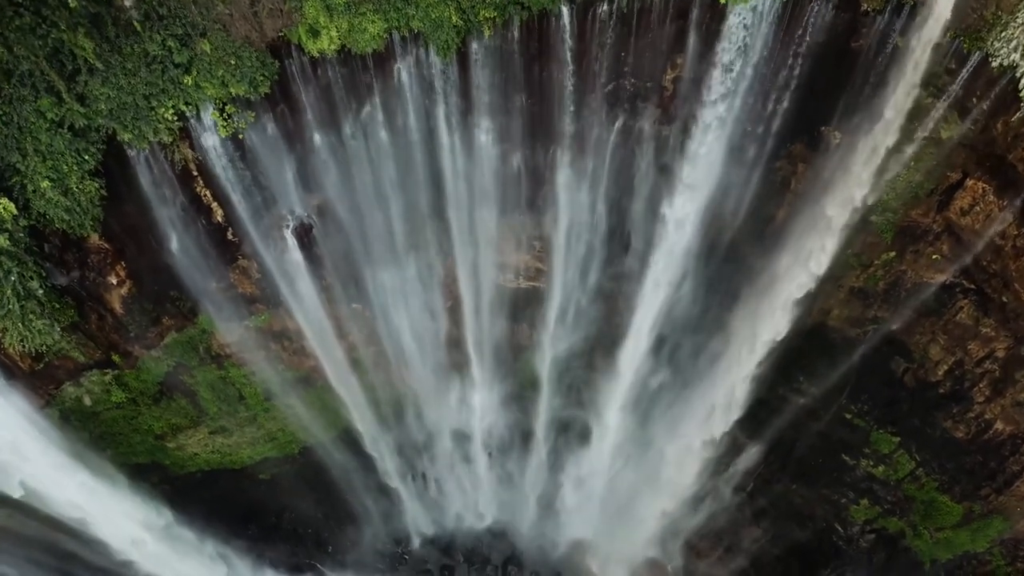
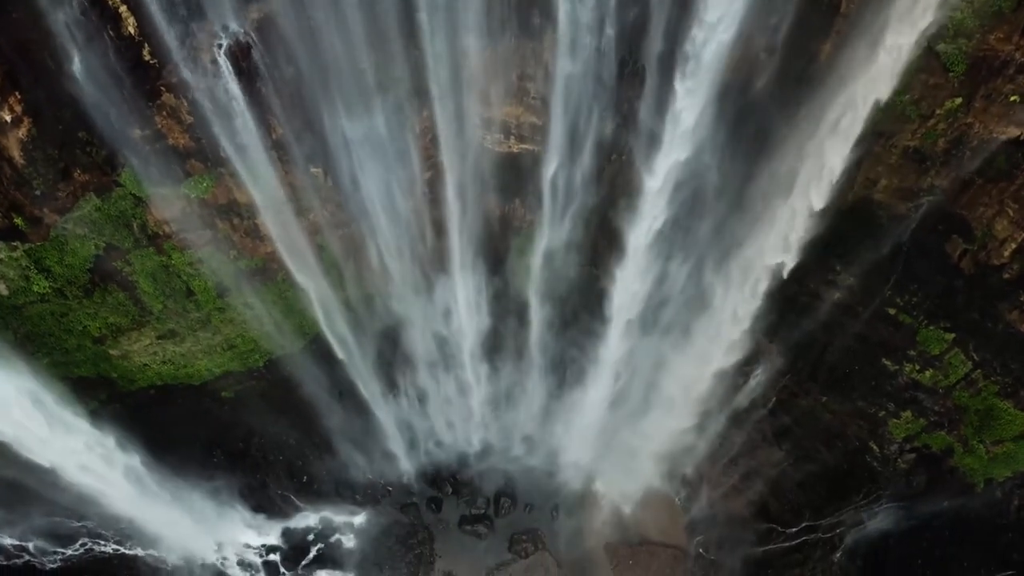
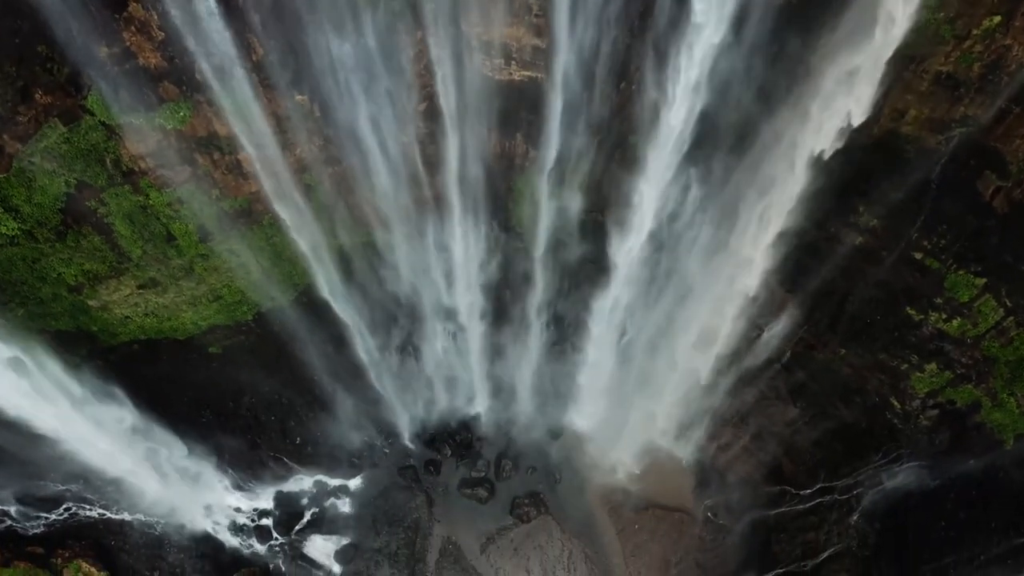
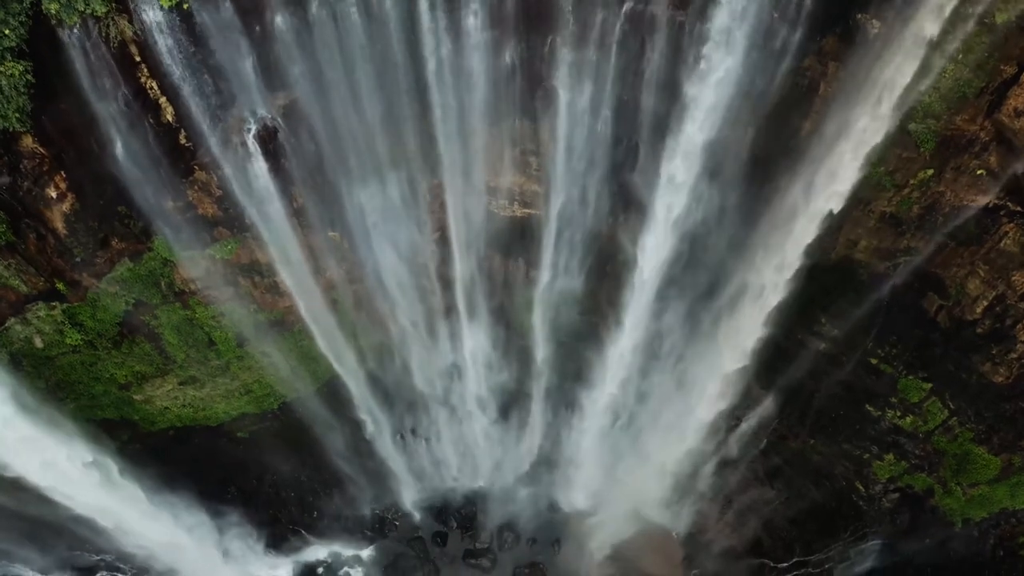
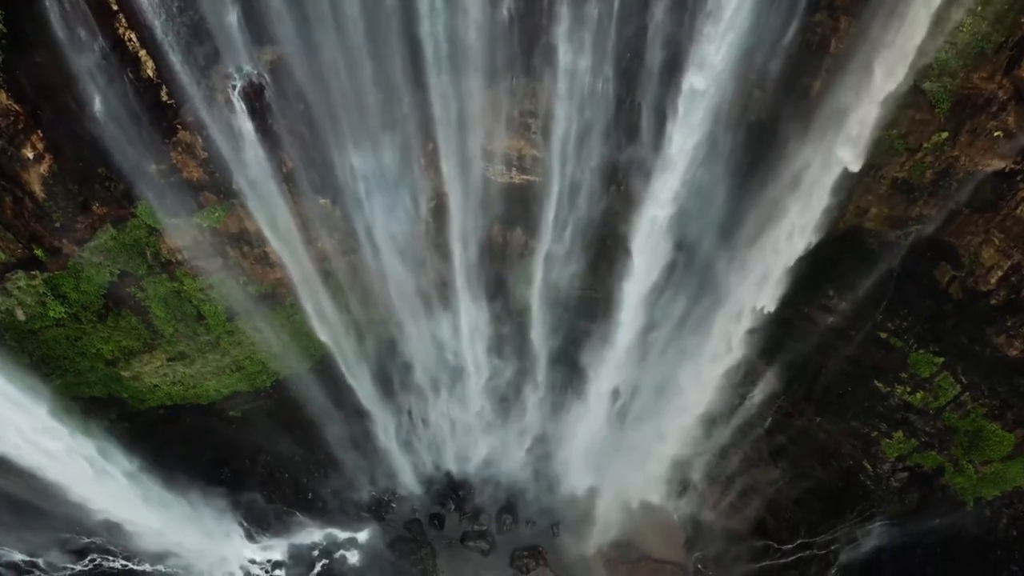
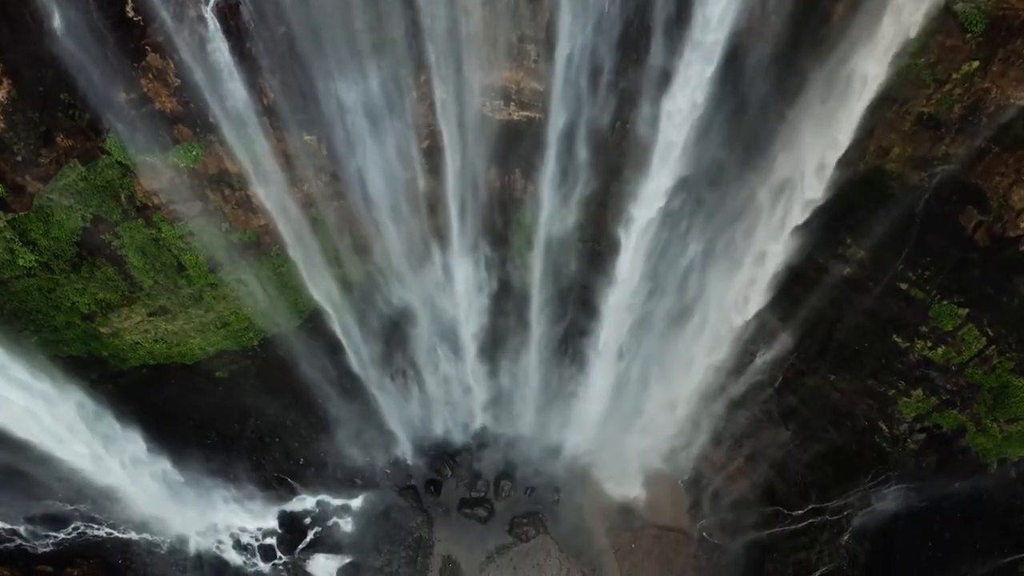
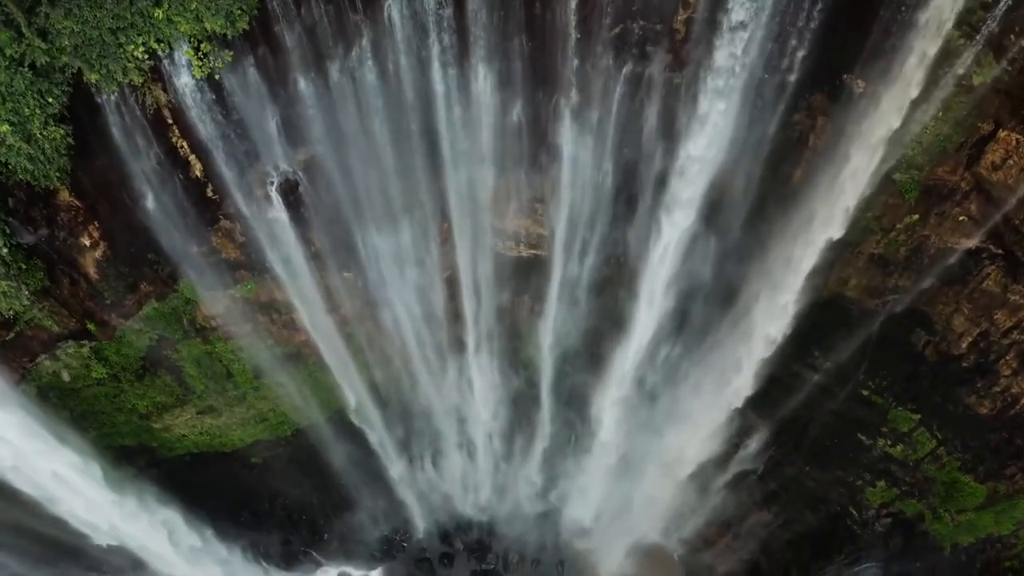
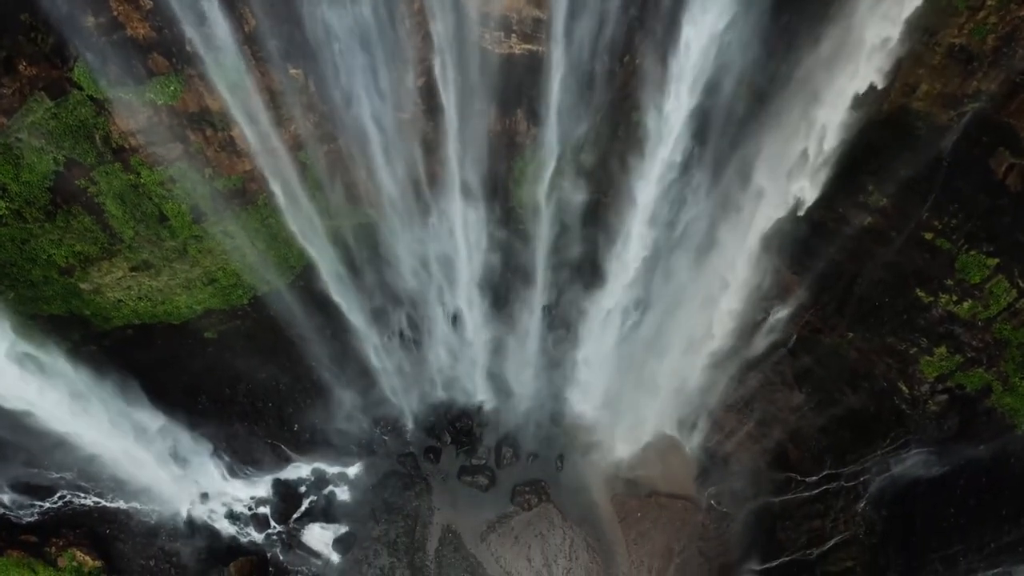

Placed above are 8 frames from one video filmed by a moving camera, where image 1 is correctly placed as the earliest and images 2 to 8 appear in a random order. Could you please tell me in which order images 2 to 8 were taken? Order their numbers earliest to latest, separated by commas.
7, 4, 5, 2, 6, 3, 8
